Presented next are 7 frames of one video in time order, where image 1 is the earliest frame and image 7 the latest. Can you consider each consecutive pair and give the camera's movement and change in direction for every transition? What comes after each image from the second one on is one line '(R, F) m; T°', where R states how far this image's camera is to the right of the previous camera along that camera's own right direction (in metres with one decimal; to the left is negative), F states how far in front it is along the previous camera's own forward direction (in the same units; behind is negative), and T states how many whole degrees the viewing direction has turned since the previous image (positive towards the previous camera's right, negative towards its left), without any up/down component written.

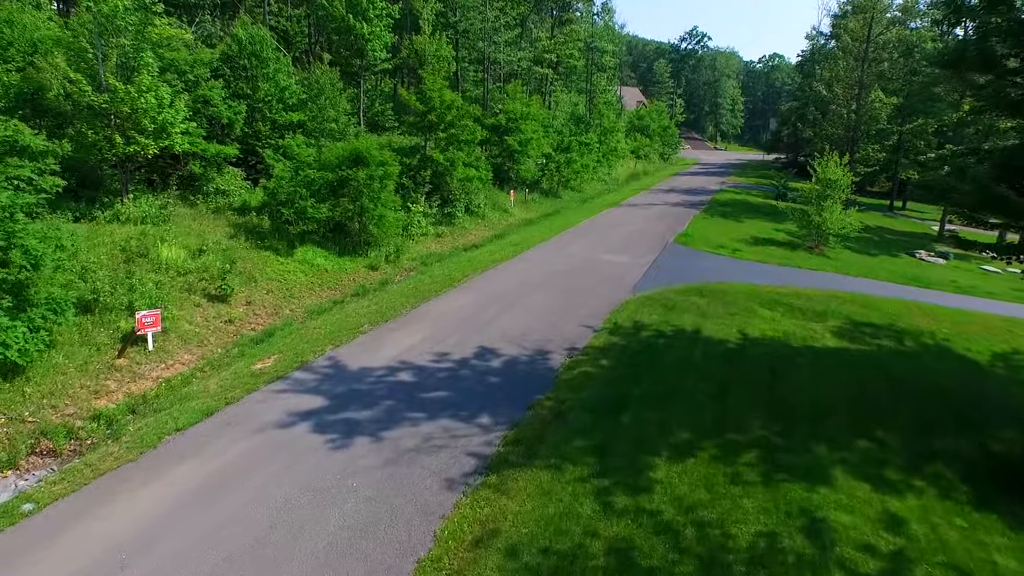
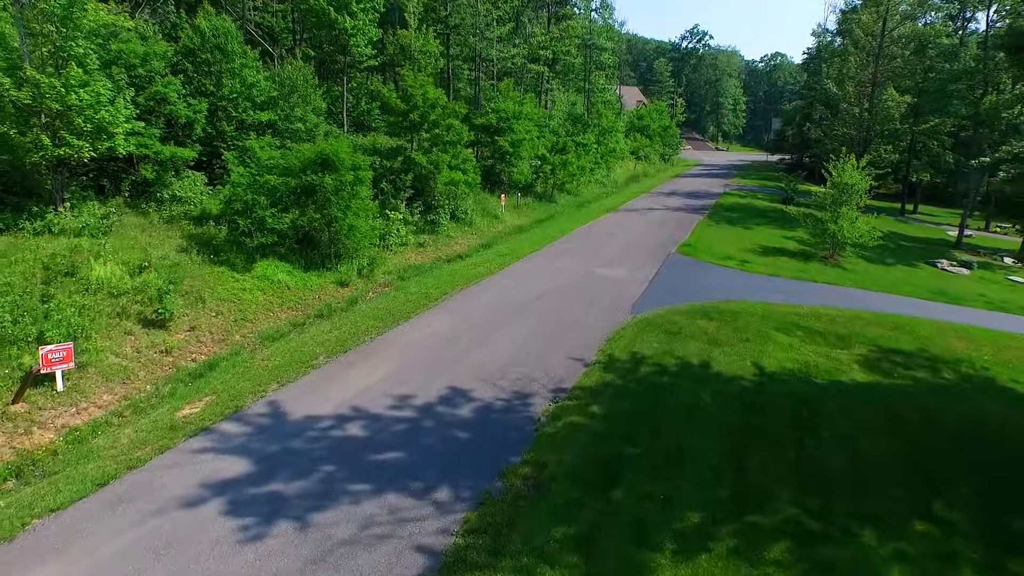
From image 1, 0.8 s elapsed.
(+0.4, +1.7) m; 0°
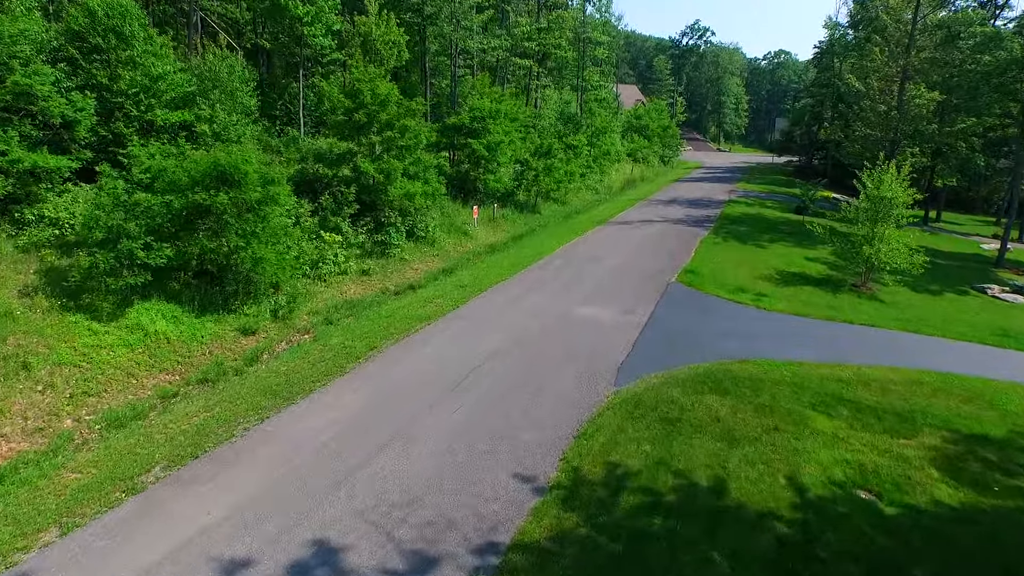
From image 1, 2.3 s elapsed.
(+1.0, +3.4) m; 0°
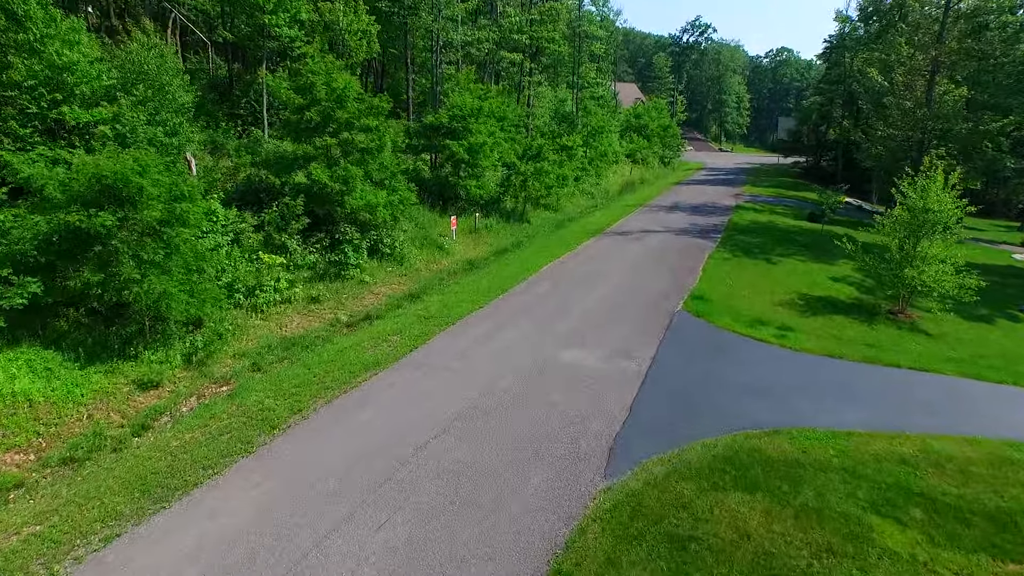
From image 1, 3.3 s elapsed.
(+0.5, +2.4) m; 0°
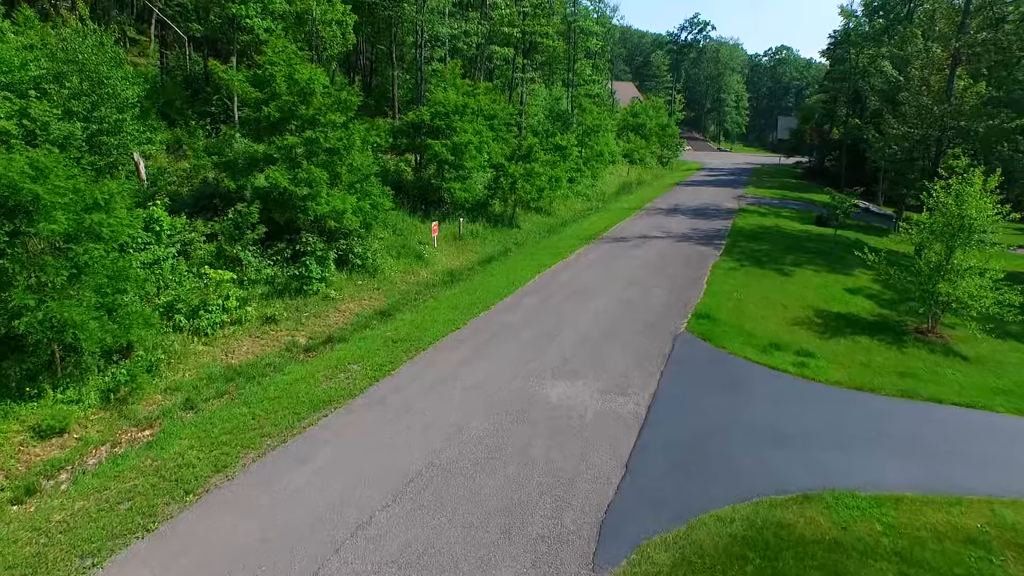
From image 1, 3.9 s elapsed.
(+0.3, +1.6) m; 0°
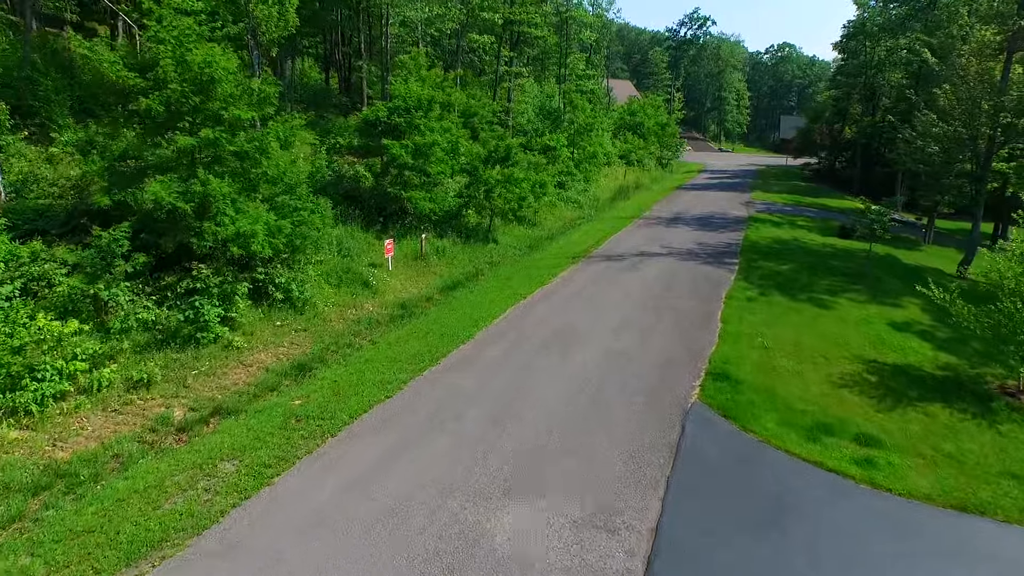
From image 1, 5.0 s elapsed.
(+0.7, +3.1) m; 0°
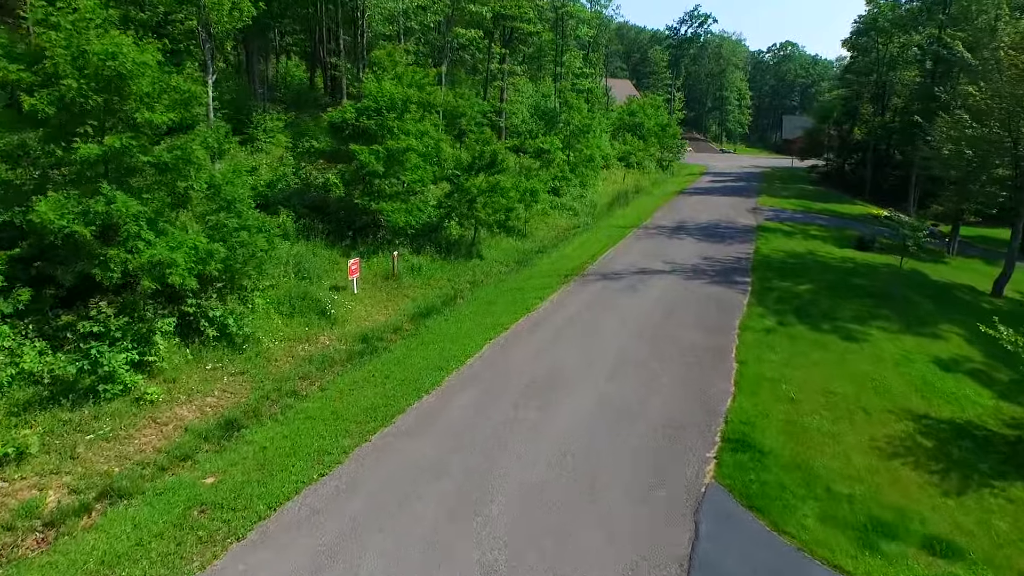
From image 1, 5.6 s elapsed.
(+0.4, +1.8) m; 0°
